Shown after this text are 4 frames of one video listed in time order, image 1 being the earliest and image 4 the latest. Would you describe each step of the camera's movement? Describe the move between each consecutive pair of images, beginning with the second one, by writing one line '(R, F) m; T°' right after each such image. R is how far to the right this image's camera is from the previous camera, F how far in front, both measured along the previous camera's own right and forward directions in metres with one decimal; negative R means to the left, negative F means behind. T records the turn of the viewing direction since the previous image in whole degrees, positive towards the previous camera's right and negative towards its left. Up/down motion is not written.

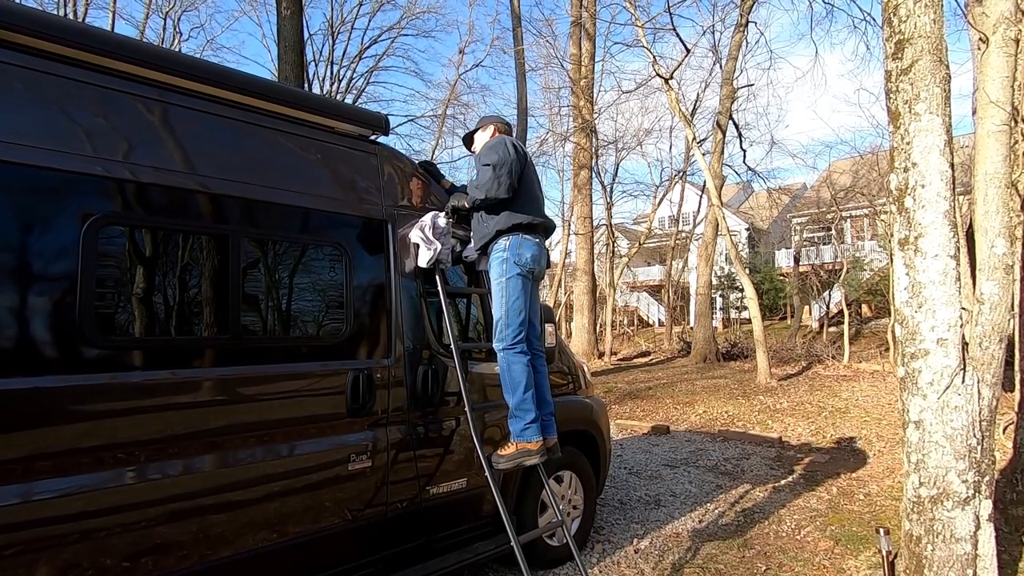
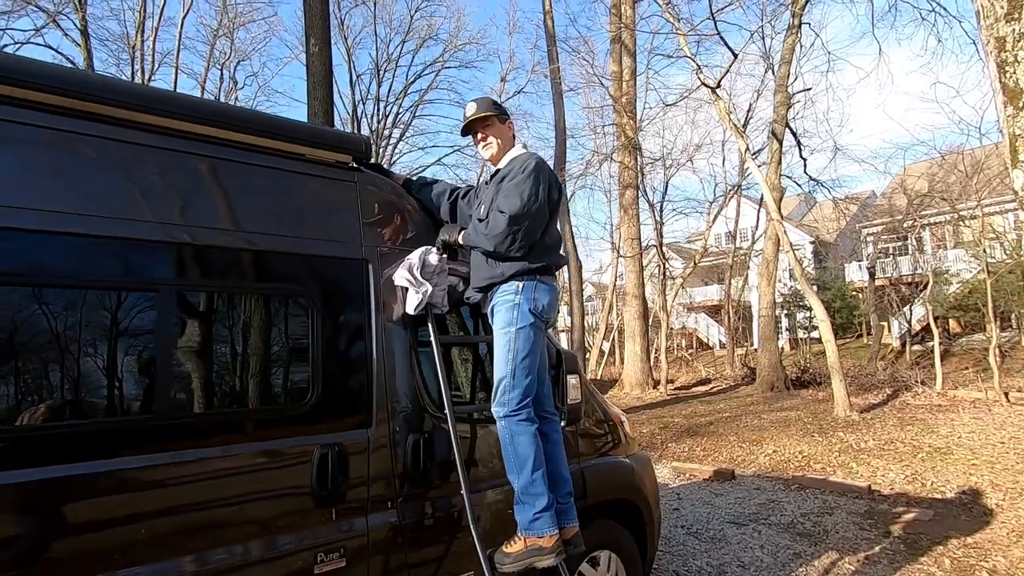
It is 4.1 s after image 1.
(+0.2, +0.6) m; -6°
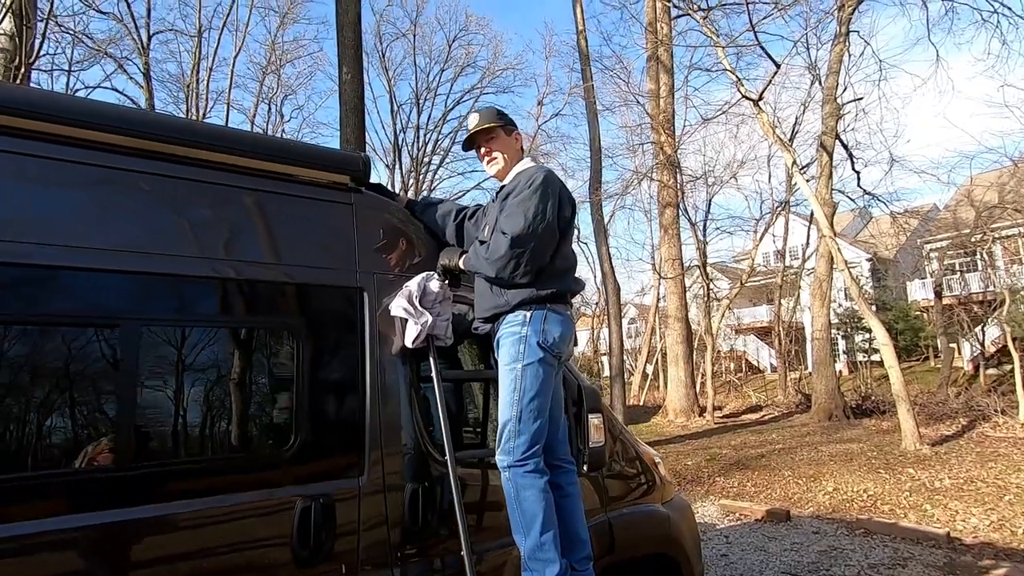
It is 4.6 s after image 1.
(+0.2, +0.3) m; -4°
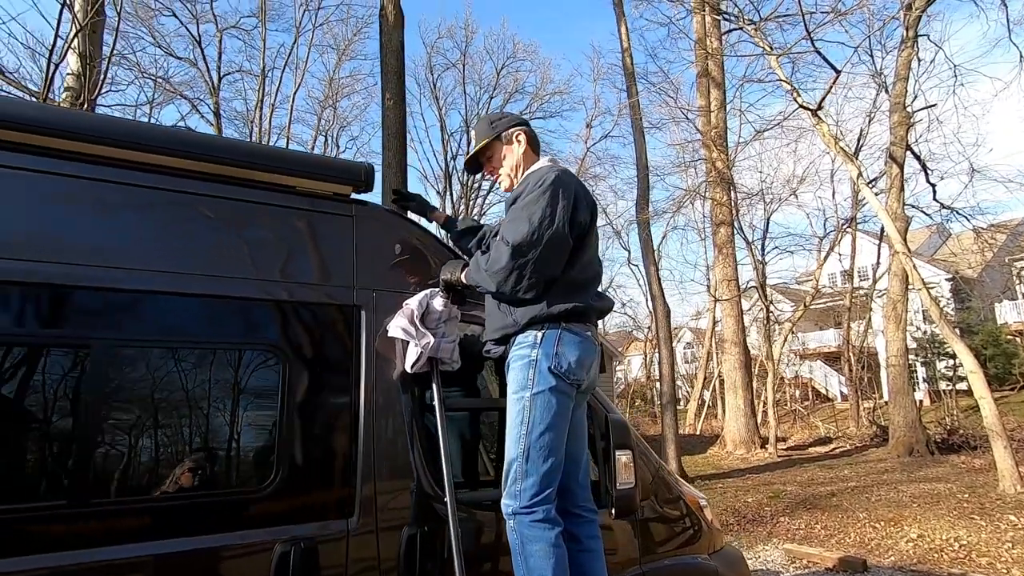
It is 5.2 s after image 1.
(+0.2, +0.3) m; -6°
